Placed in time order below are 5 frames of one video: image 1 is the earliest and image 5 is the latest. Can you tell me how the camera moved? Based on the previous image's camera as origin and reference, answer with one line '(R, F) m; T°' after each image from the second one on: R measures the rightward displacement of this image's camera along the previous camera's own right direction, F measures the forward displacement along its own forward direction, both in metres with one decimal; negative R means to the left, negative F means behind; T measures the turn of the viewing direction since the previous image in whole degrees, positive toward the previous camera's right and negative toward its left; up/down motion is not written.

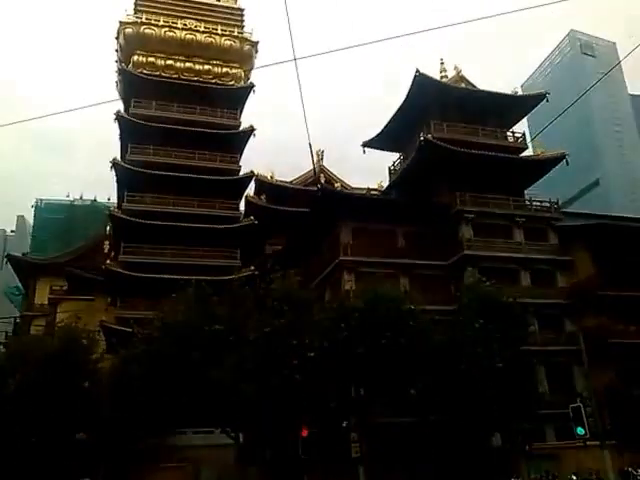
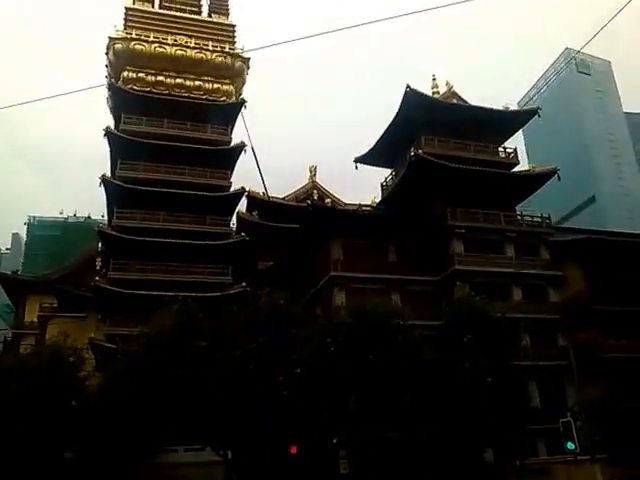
(+0.4, +0.2) m; 0°
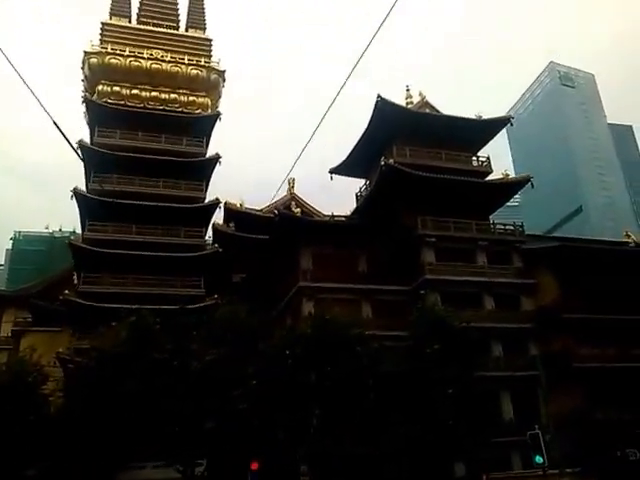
(+1.6, +0.2) m; 0°
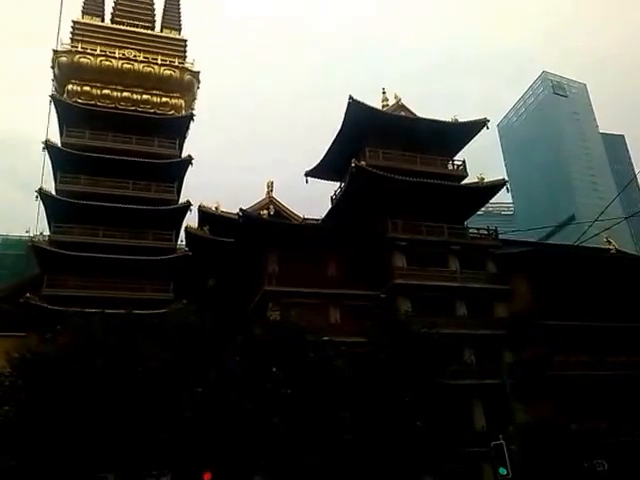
(+1.5, +0.7) m; 0°
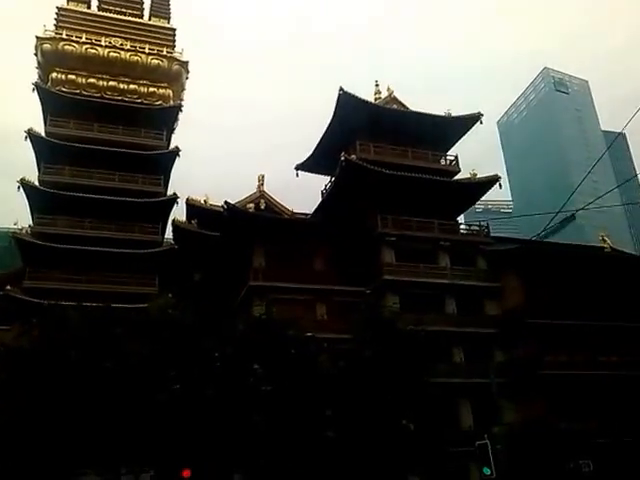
(+0.5, +0.5) m; 0°
